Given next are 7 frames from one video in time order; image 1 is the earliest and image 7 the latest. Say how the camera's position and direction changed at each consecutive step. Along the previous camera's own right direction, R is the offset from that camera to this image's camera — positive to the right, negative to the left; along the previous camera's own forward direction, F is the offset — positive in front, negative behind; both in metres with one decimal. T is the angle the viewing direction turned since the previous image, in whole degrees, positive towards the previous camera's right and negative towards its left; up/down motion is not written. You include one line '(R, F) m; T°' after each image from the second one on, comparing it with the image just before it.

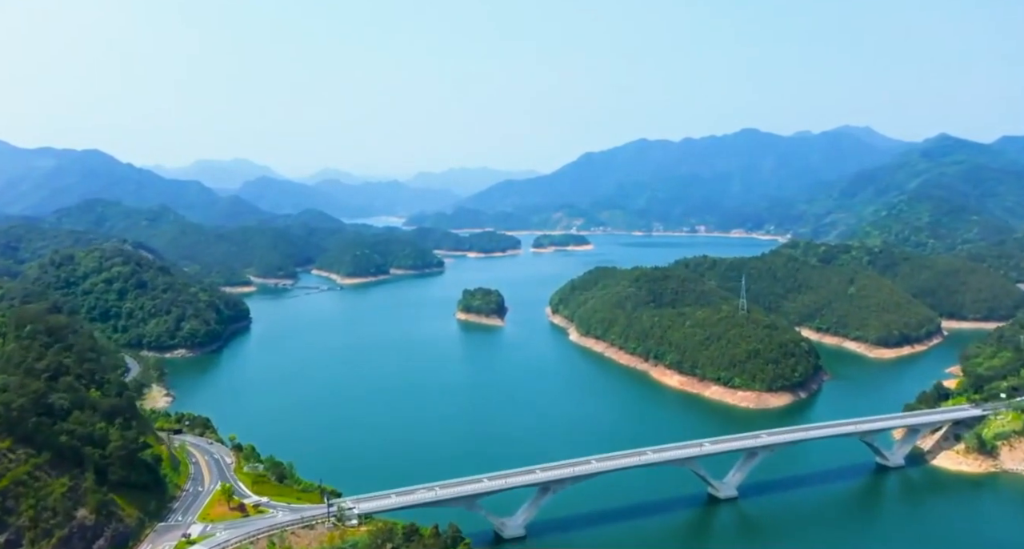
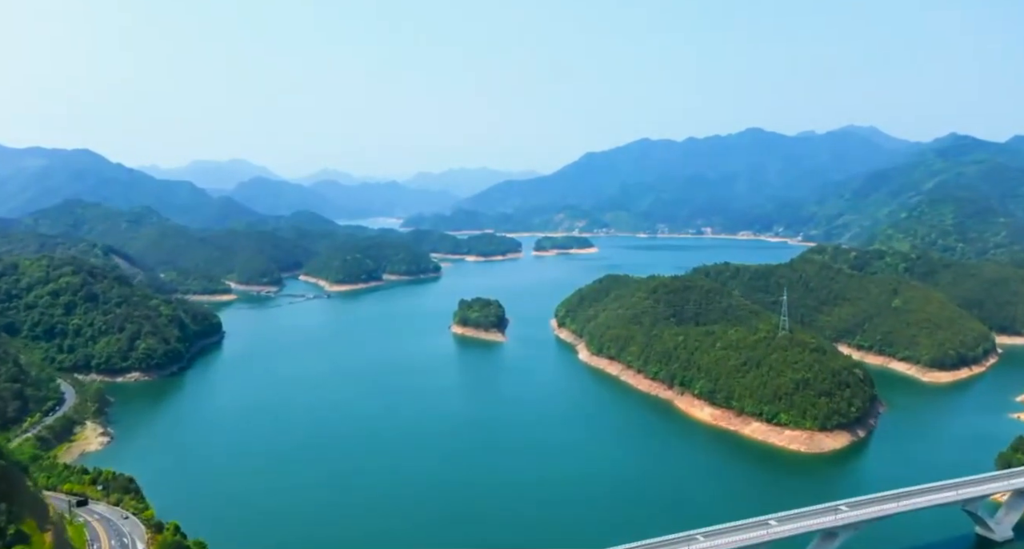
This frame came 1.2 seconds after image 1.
(-0.1, +5.0) m; 0°
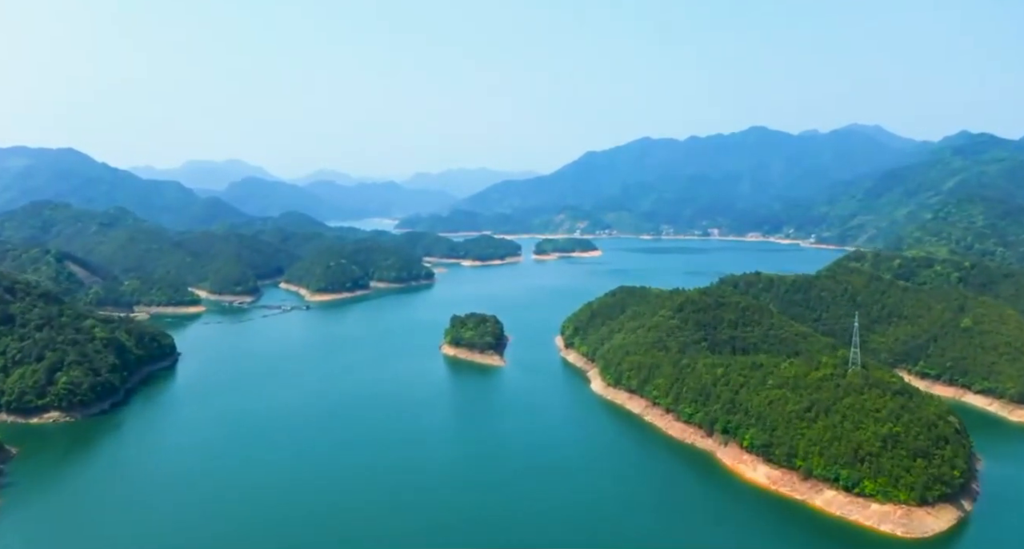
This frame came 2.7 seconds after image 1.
(-0.1, +6.2) m; 0°
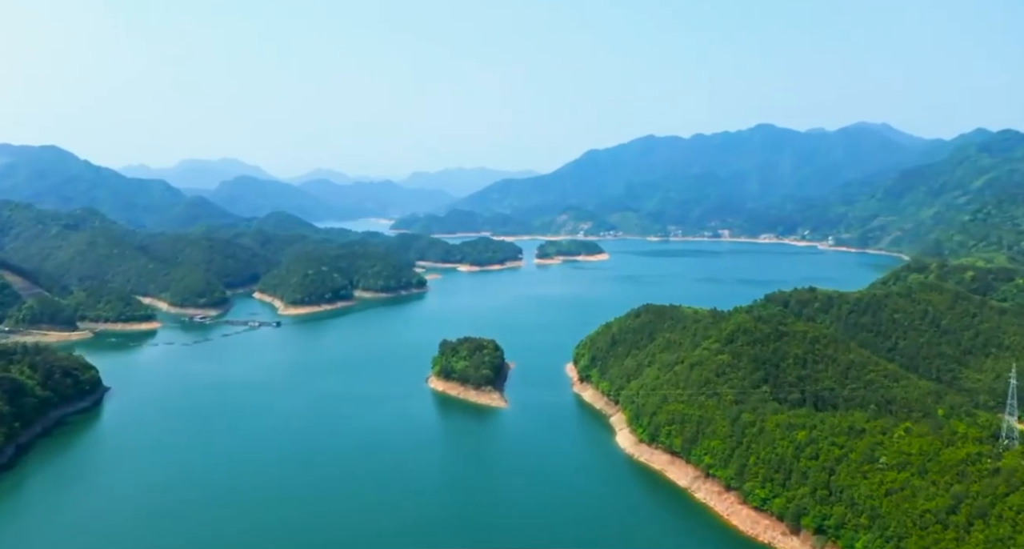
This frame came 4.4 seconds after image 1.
(-0.1, +7.3) m; 0°
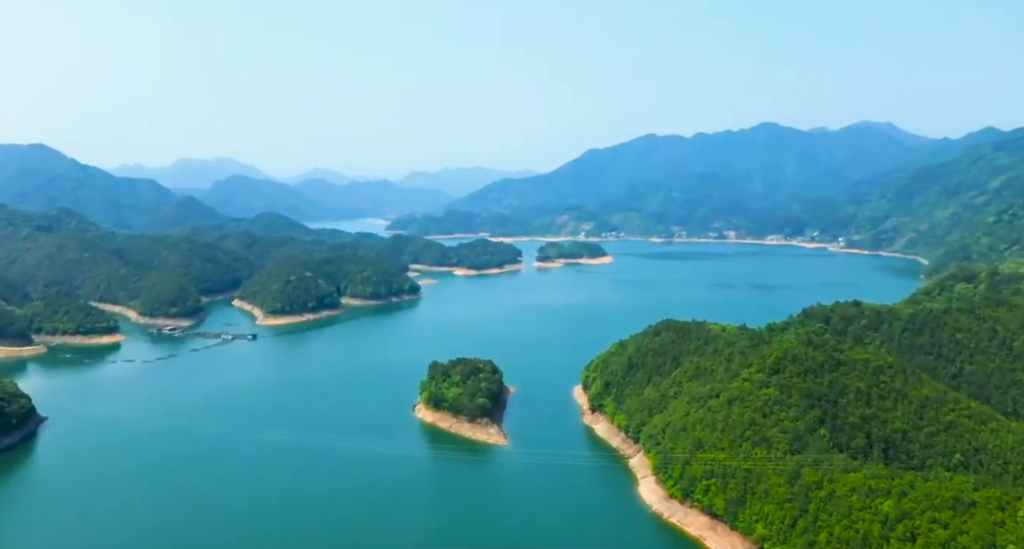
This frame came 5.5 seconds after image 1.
(-0.1, +4.5) m; 0°
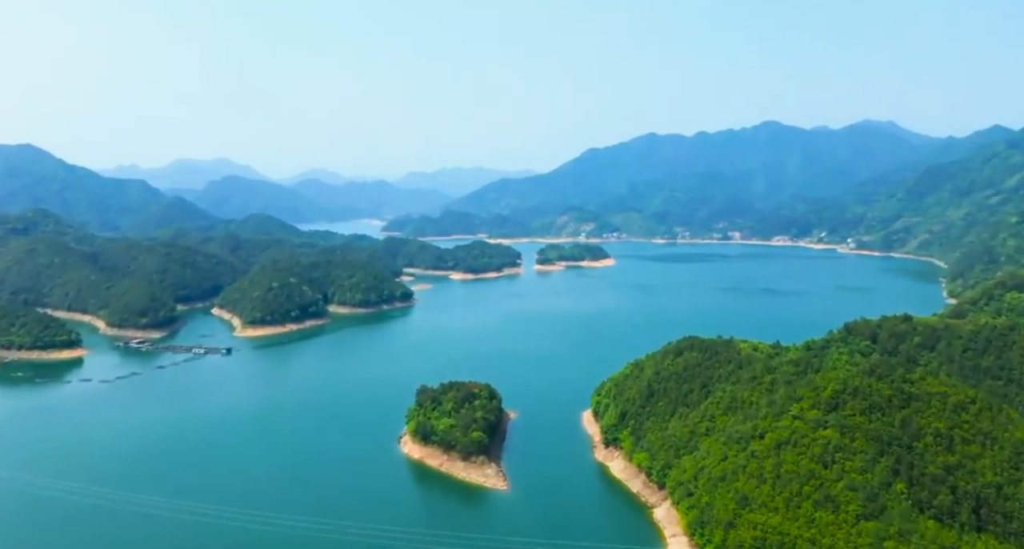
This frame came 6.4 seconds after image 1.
(-0.1, +3.9) m; 0°
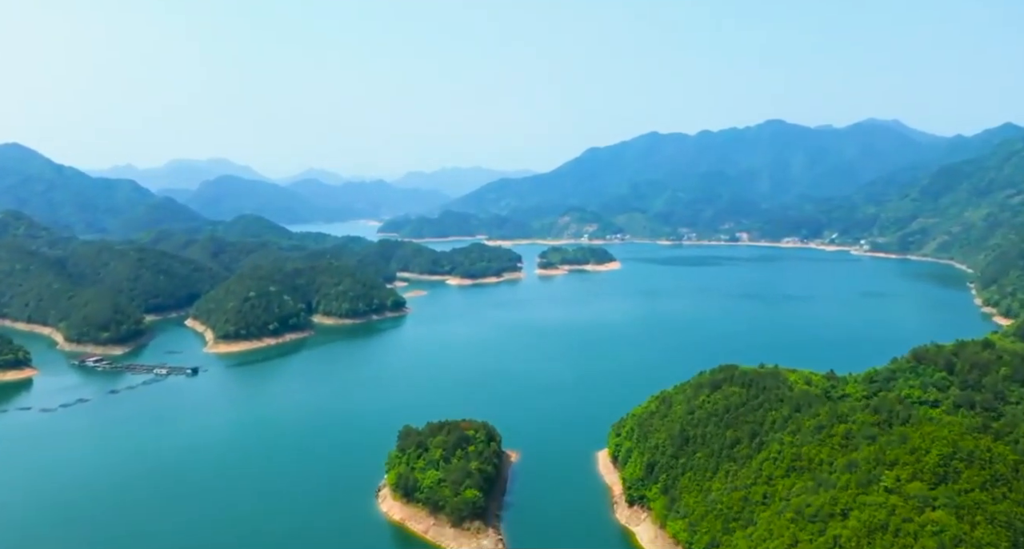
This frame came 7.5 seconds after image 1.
(-0.1, +4.4) m; 0°
